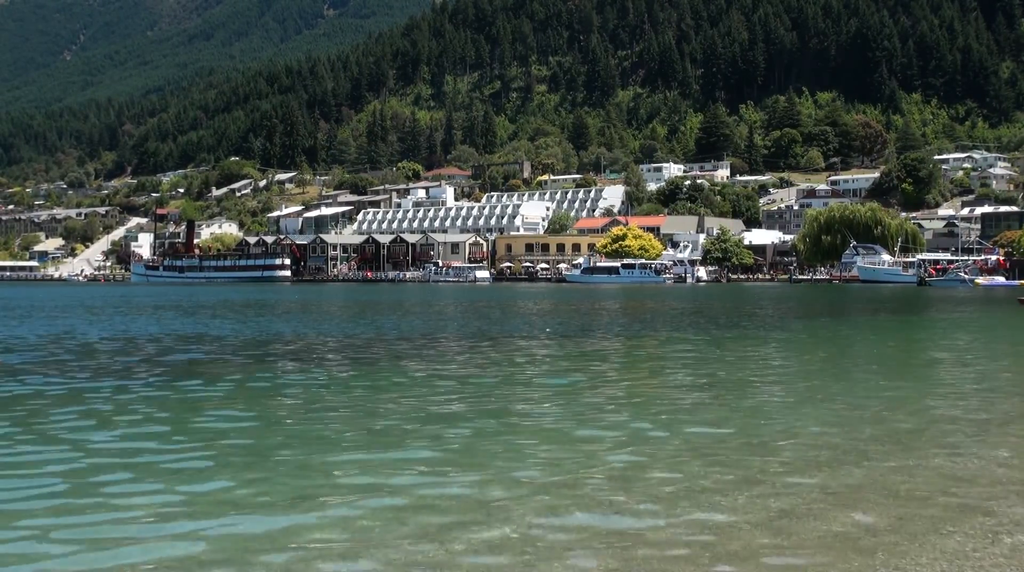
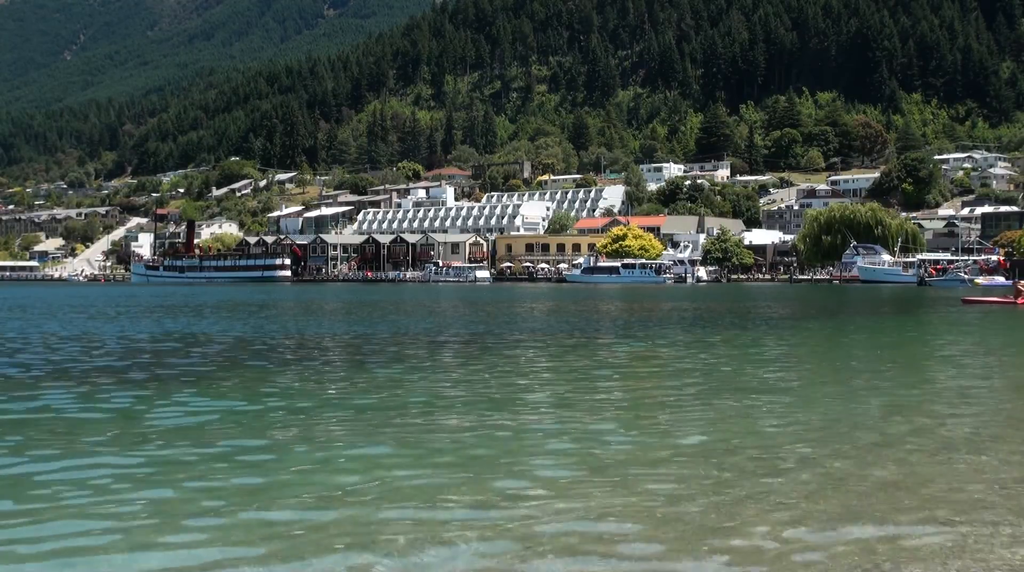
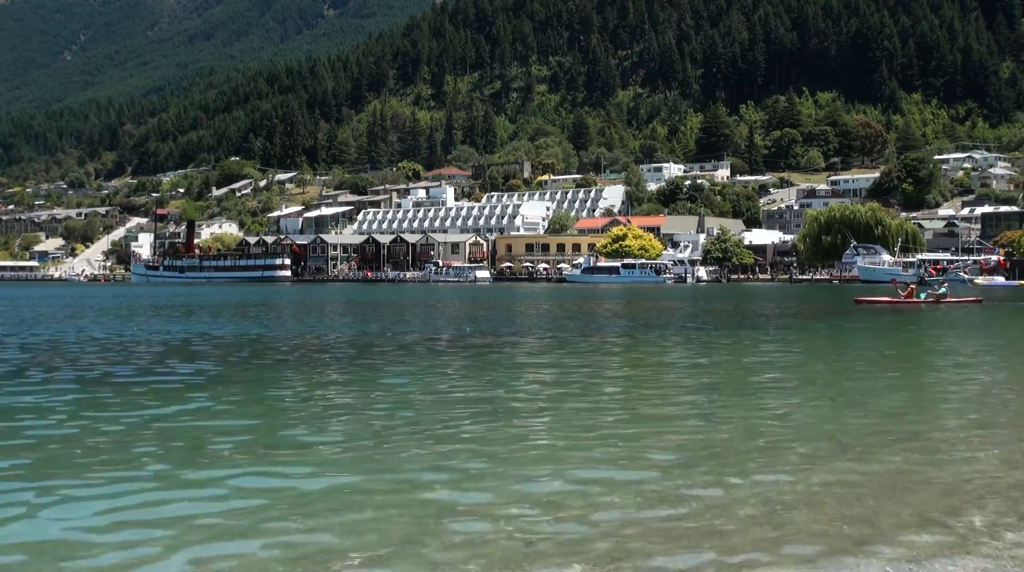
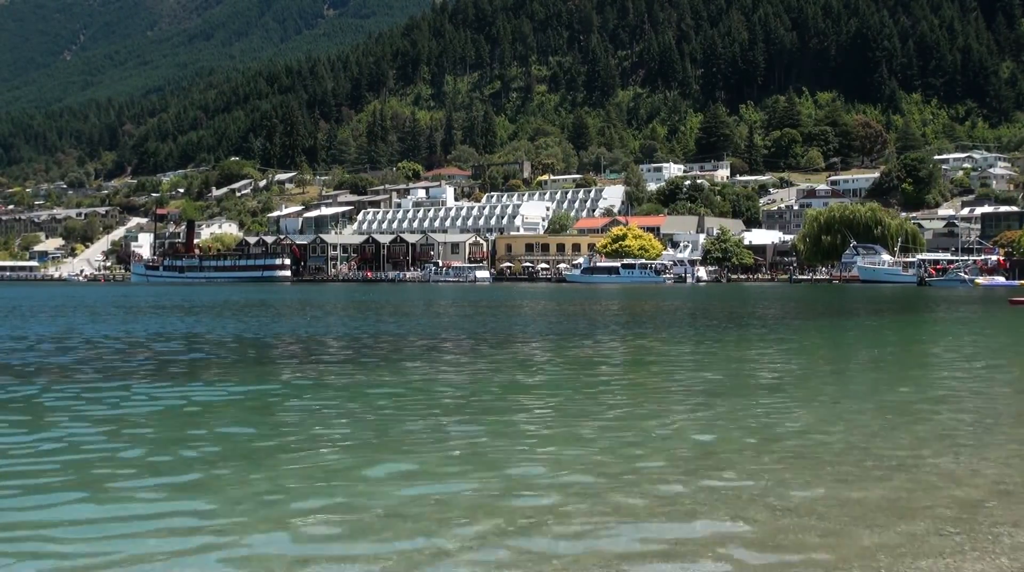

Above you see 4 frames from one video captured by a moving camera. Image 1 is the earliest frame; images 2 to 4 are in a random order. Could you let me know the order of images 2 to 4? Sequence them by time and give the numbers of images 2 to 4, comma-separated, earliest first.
4, 2, 3
